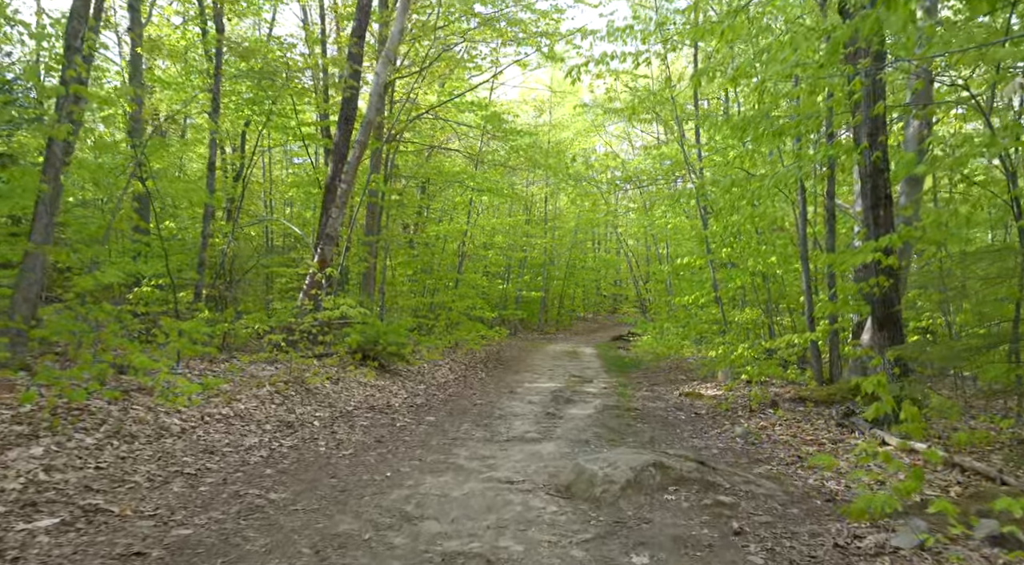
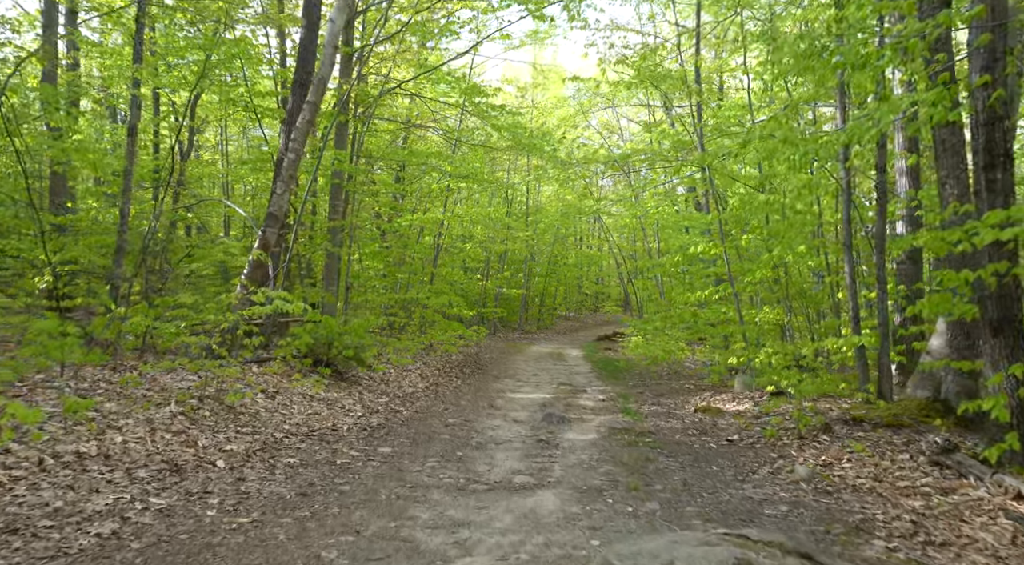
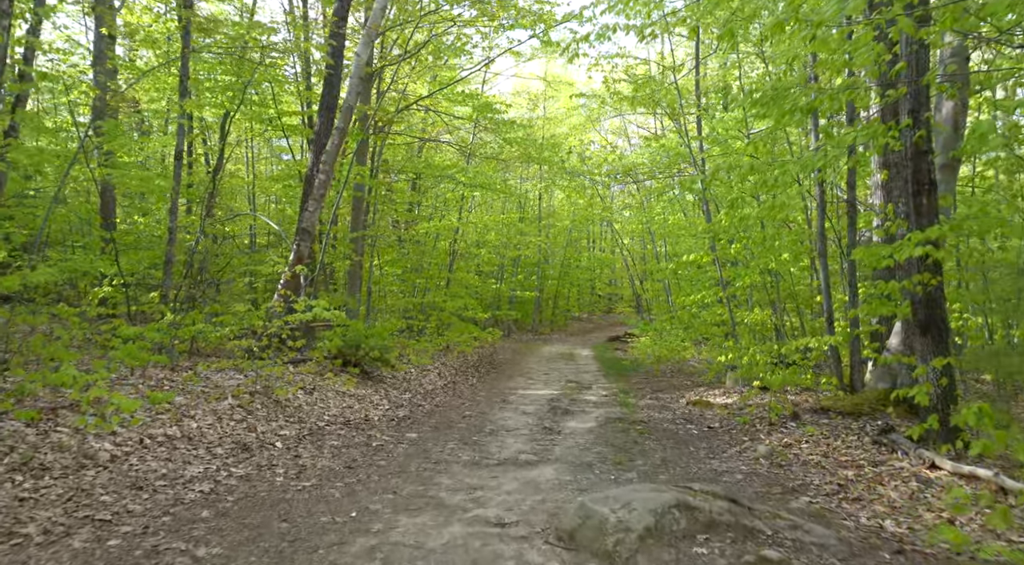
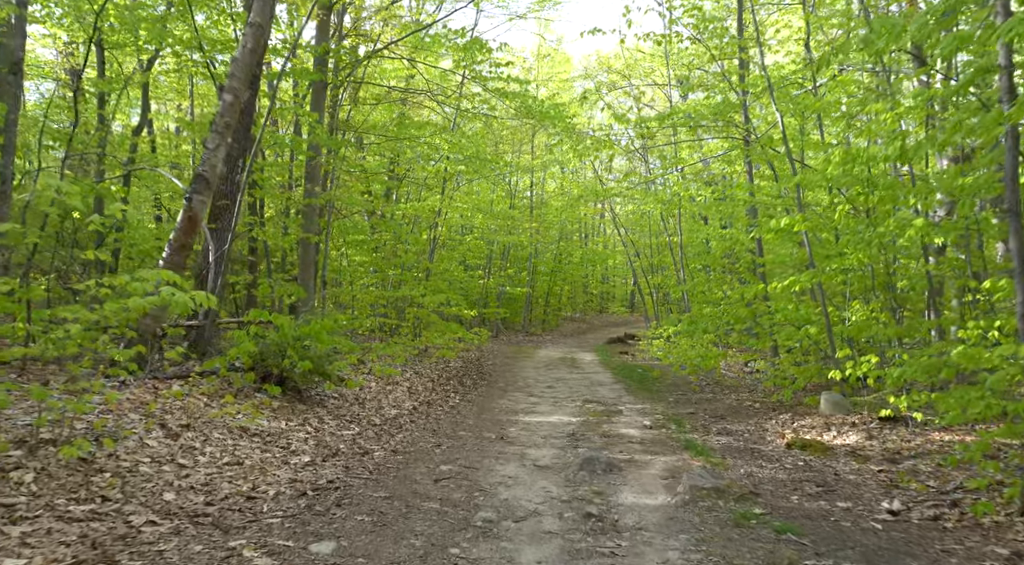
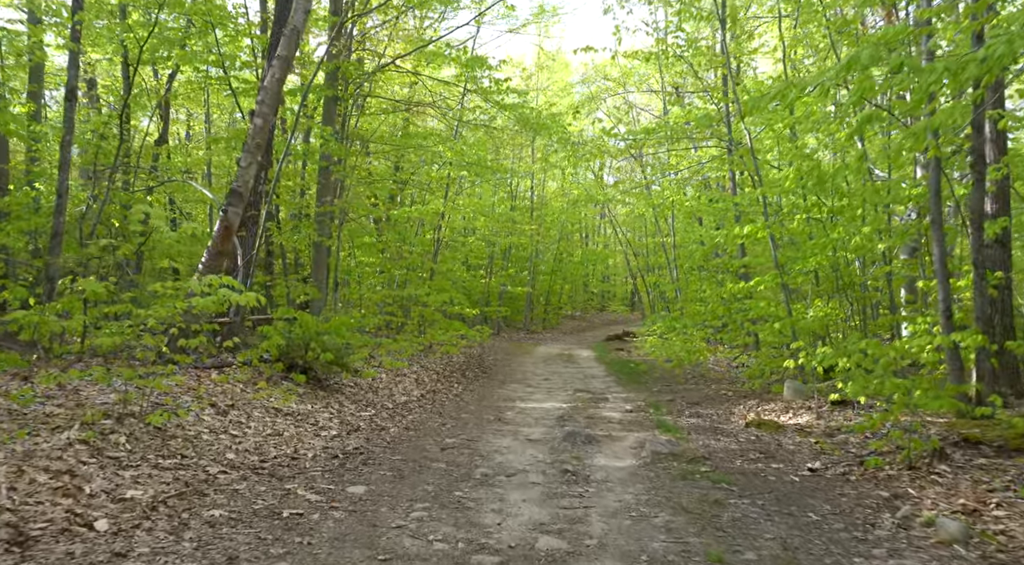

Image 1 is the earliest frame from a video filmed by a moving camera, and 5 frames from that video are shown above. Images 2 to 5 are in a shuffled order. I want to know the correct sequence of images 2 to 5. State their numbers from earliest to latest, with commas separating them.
3, 2, 5, 4
